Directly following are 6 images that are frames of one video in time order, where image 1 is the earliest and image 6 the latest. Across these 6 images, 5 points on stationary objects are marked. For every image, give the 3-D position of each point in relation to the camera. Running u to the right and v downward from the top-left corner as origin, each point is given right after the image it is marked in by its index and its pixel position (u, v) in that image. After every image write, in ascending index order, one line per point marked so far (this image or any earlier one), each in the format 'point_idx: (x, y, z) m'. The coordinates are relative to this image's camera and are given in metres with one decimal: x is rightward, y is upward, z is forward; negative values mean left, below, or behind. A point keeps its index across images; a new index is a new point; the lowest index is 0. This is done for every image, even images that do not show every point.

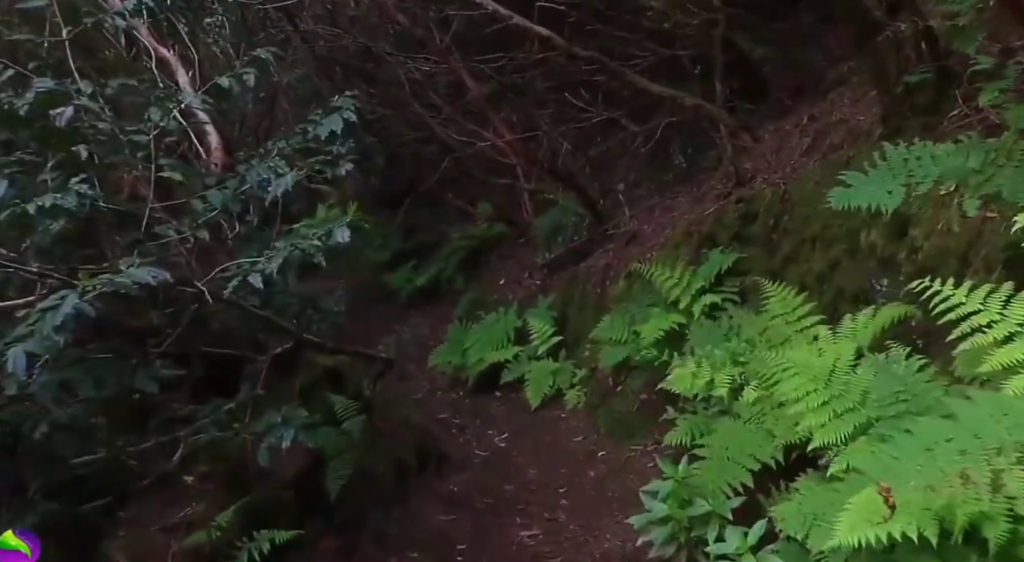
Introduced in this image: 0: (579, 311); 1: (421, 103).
0: (+0.7, -0.3, +9.2) m
1: (-1.3, +2.7, +13.7) m
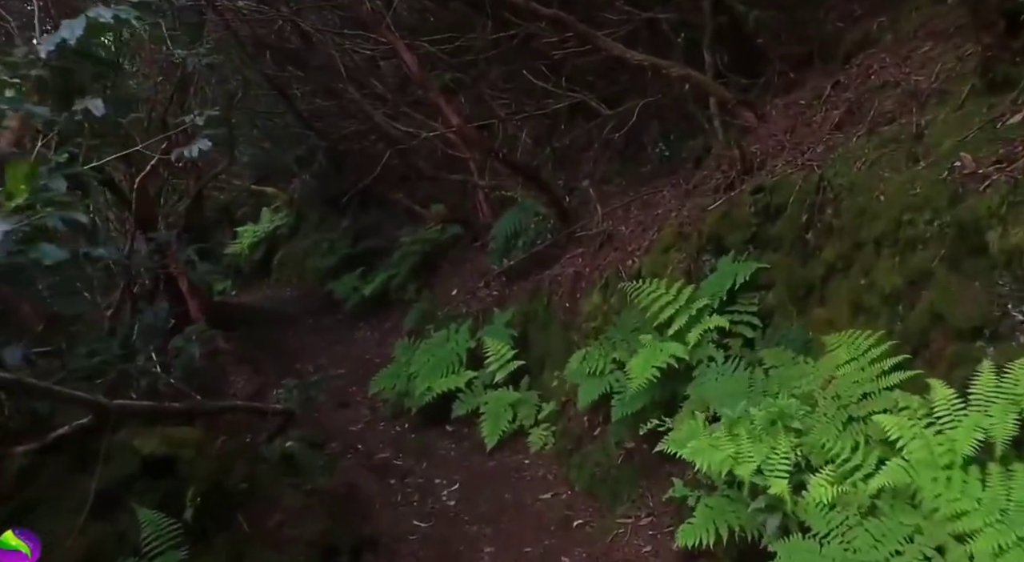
0: (+0.3, -0.4, +7.7) m
1: (-2.0, +2.6, +12.0) m
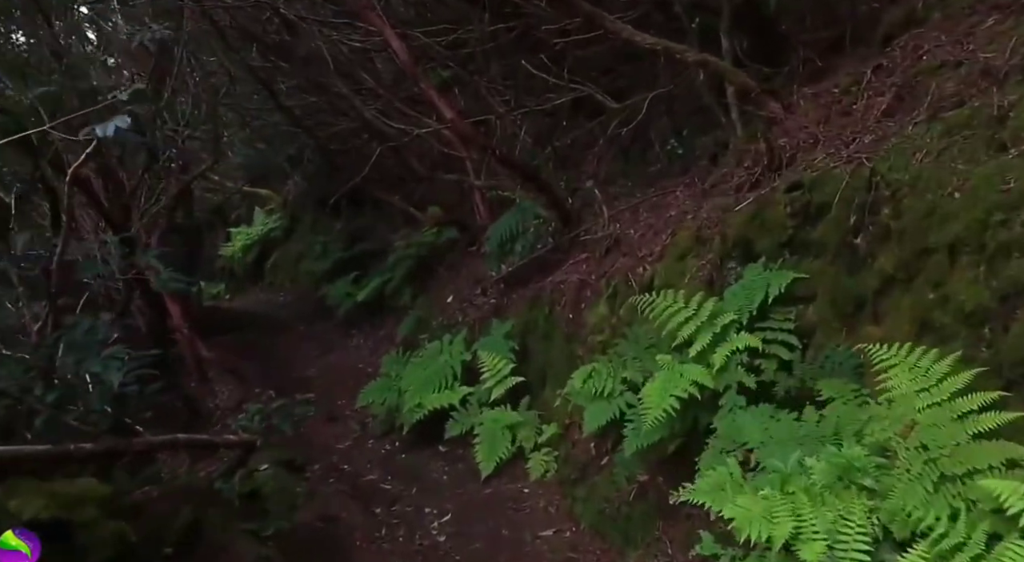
0: (+0.3, -0.5, +7.0) m
1: (-2.0, +2.5, +11.4) m
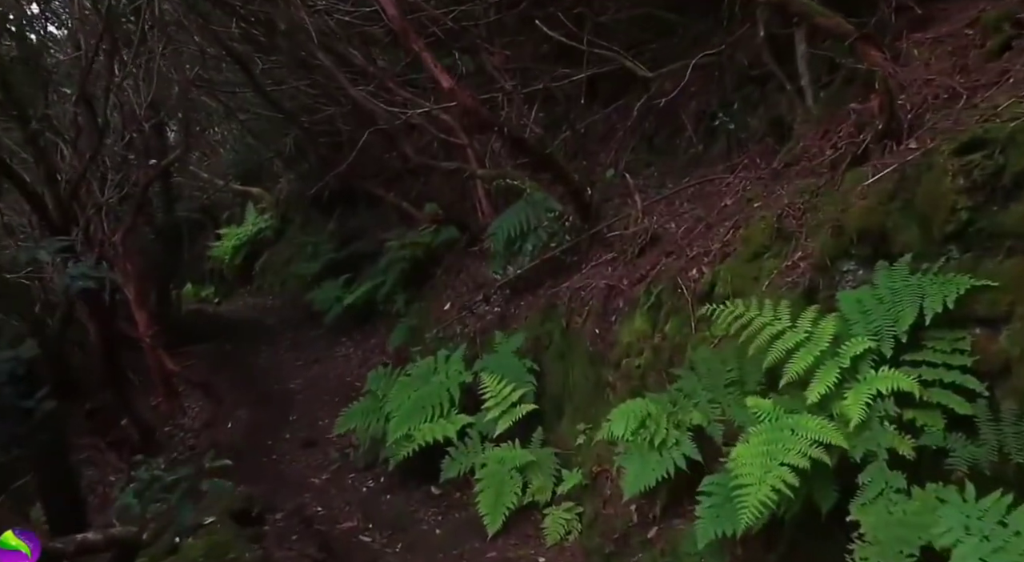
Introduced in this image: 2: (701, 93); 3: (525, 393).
0: (+0.3, -0.5, +5.7) m
1: (-1.9, +2.4, +10.0) m
2: (+1.6, +1.5, +7.3) m
3: (+0.1, -0.7, +5.6) m
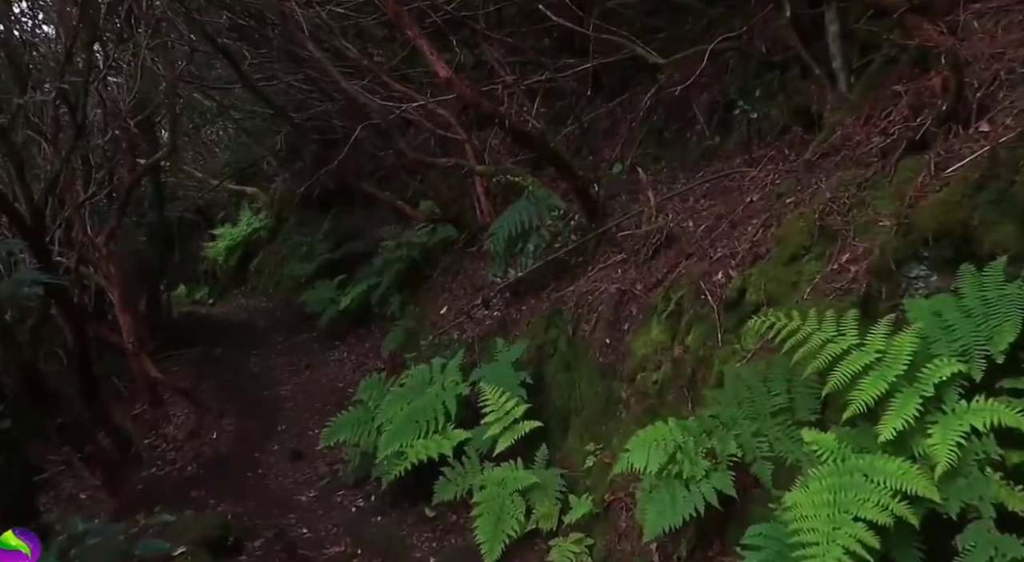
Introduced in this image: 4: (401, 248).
0: (+0.3, -0.5, +5.1) m
1: (-1.9, +2.4, +9.5) m
2: (+1.6, +1.5, +6.8) m
3: (+0.1, -0.7, +5.1) m
4: (-1.2, +0.4, +10.0) m
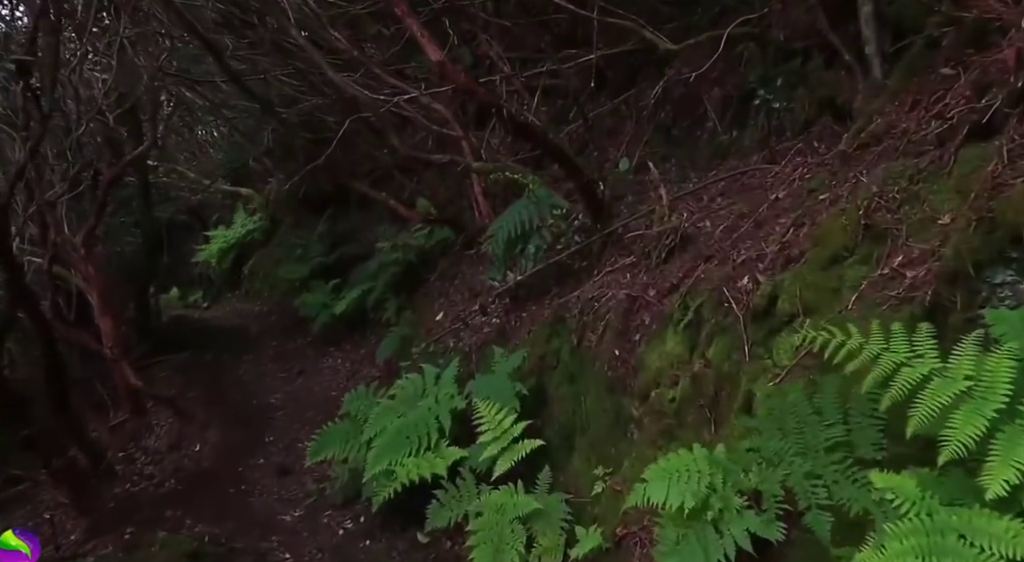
0: (+0.3, -0.6, +4.7) m
1: (-1.9, +2.4, +9.1) m
2: (+1.6, +1.5, +6.4) m
3: (+0.1, -0.7, +4.6) m
4: (-1.2, +0.3, +9.5) m
